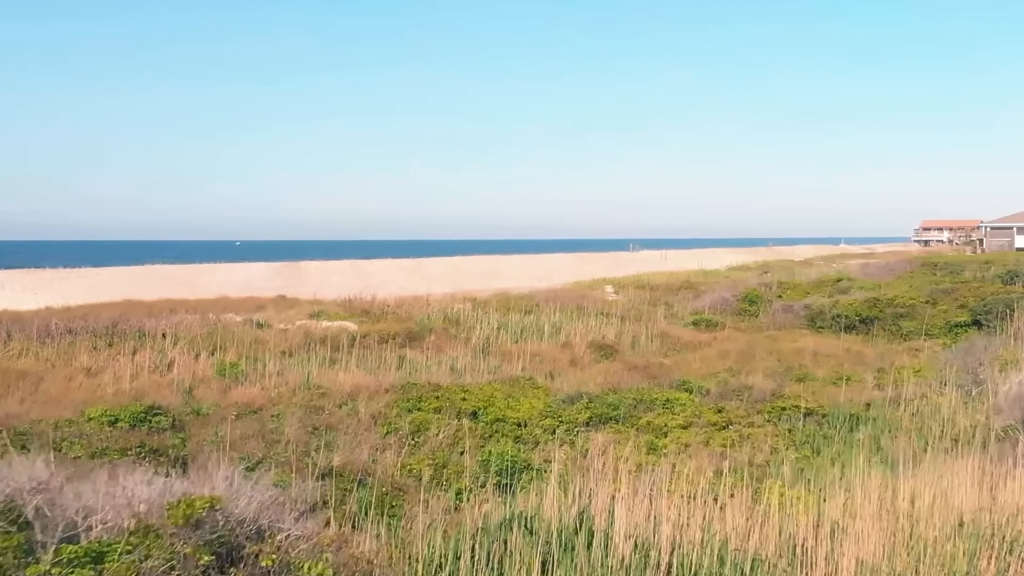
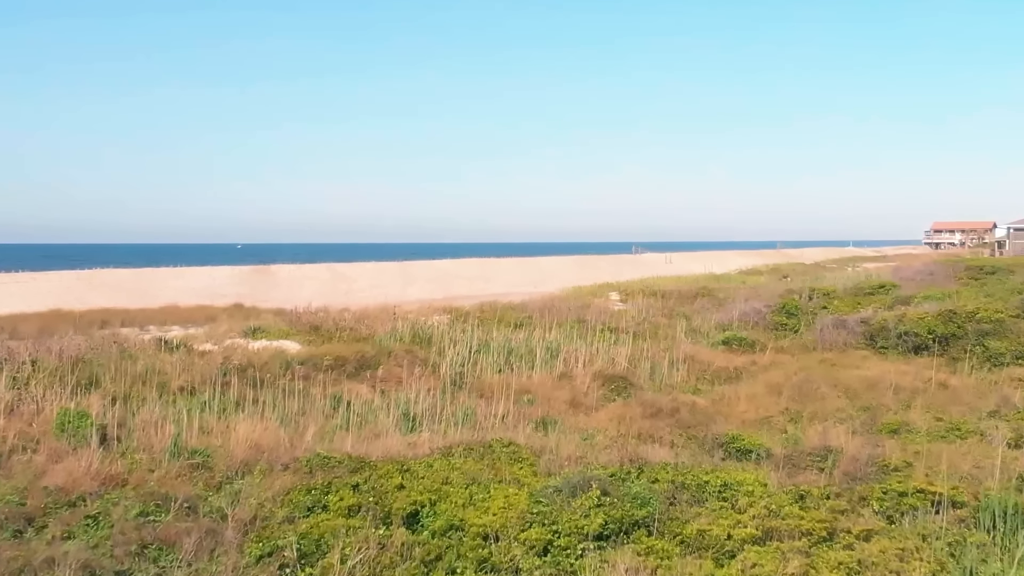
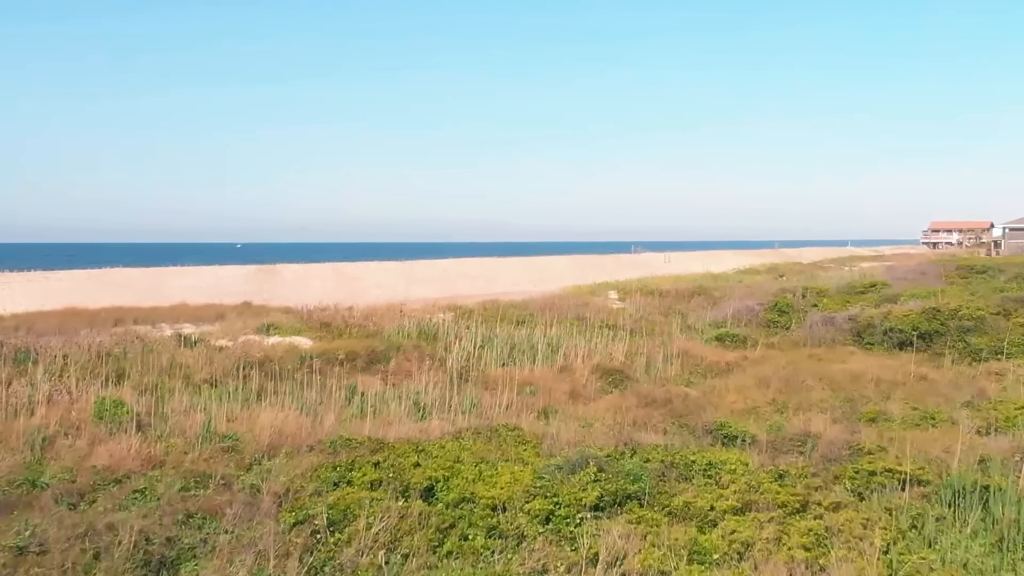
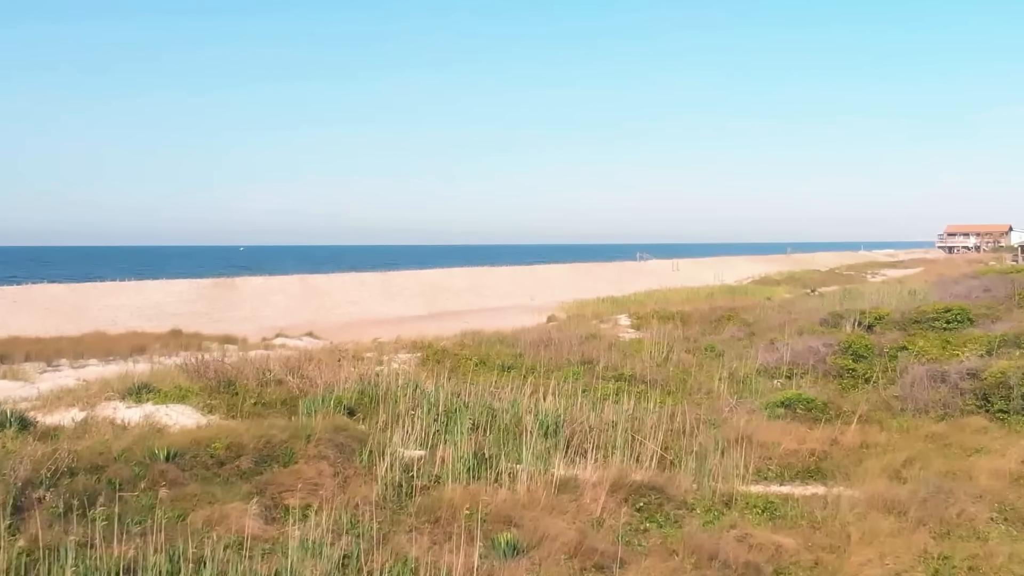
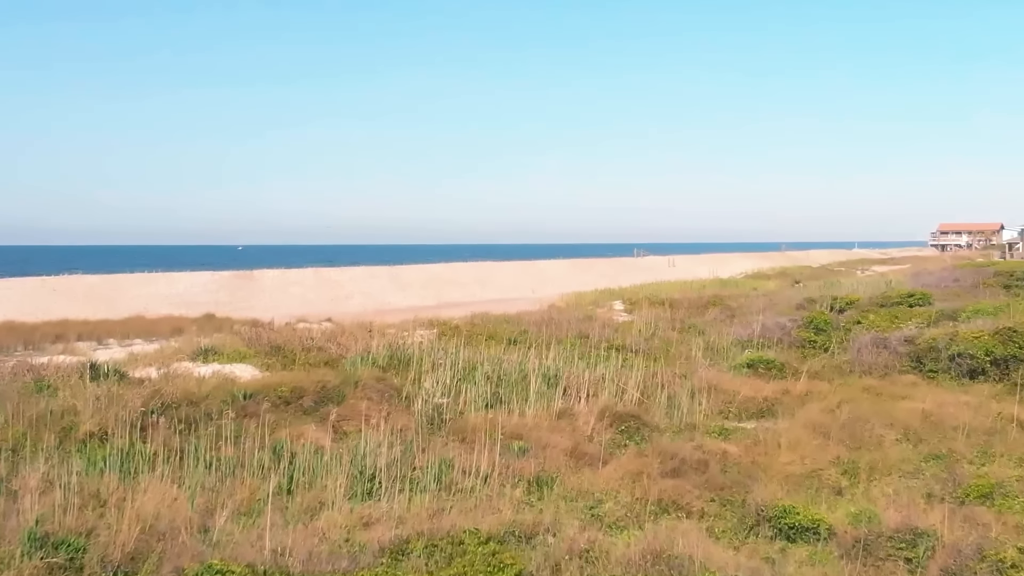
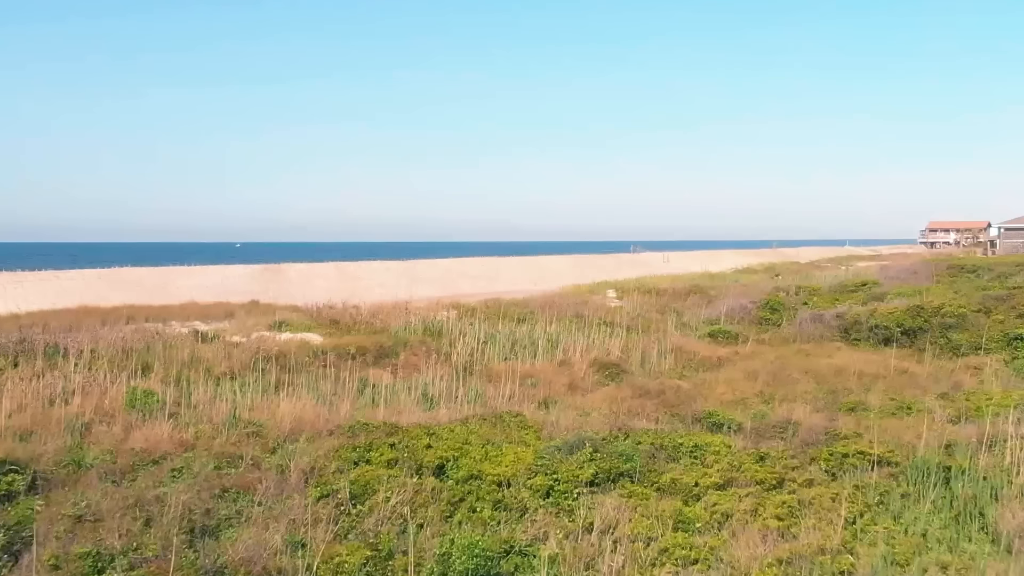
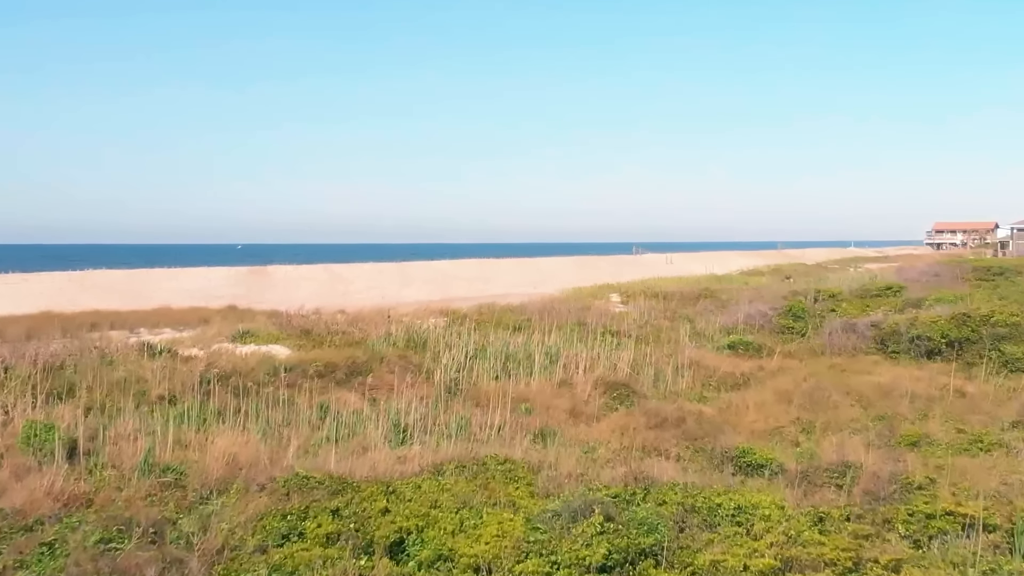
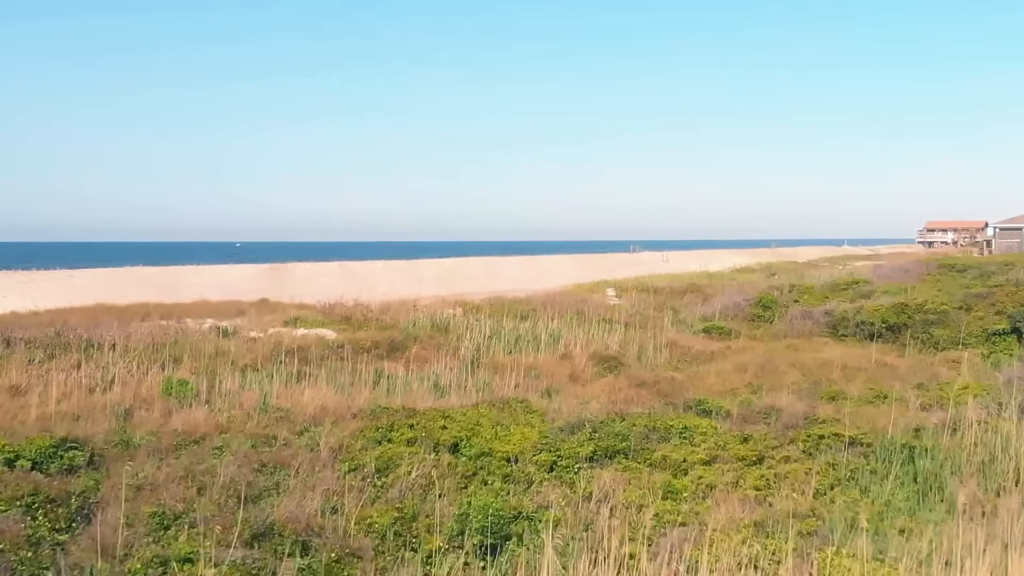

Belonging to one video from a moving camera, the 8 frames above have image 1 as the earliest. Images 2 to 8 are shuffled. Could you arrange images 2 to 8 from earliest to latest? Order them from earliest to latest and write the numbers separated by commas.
8, 6, 3, 2, 7, 5, 4
